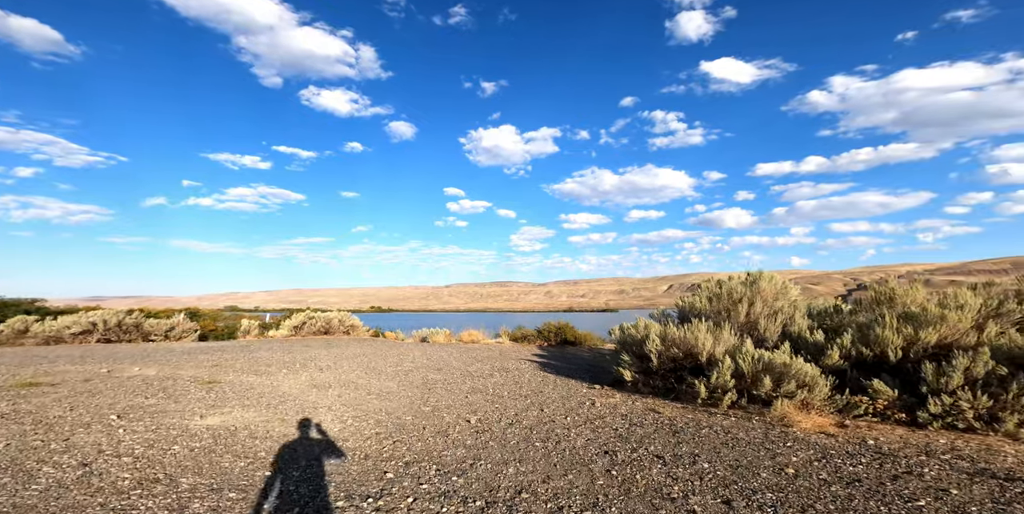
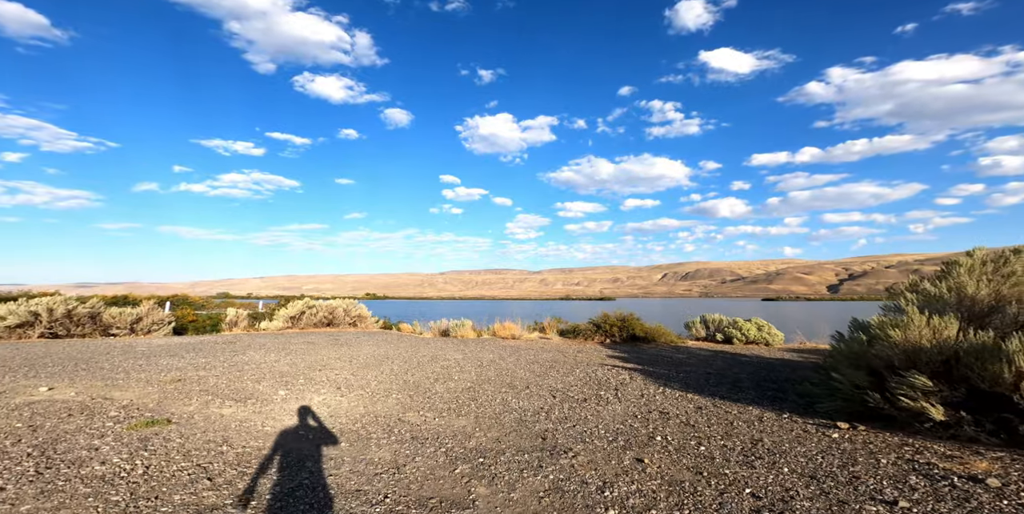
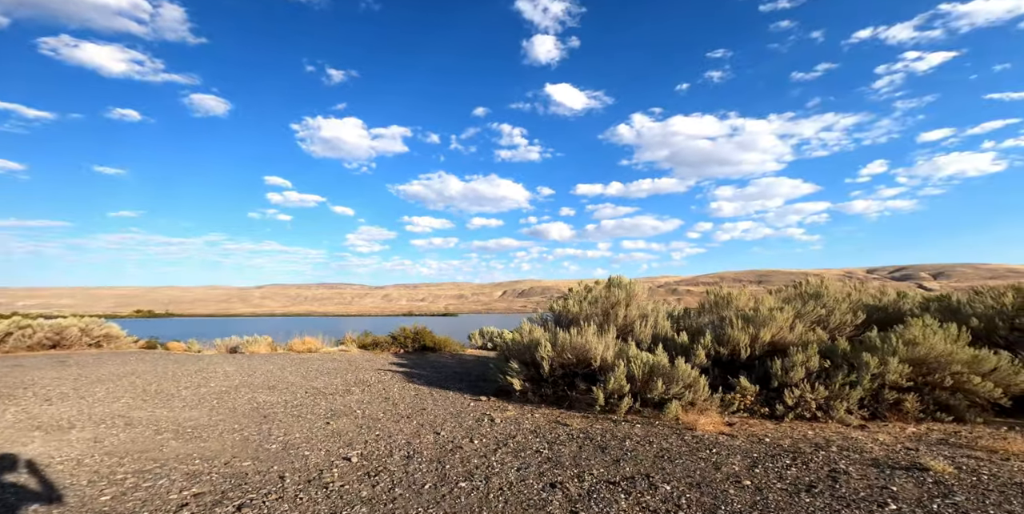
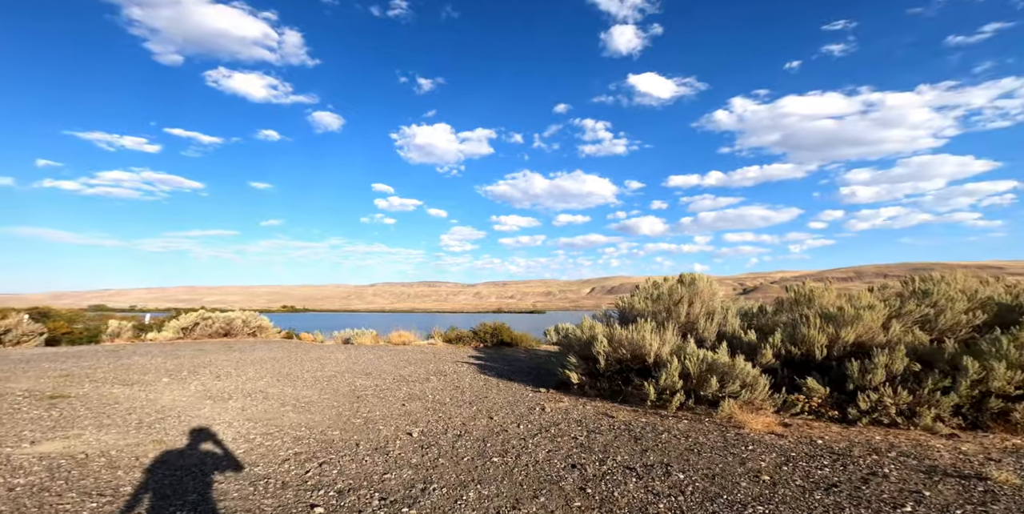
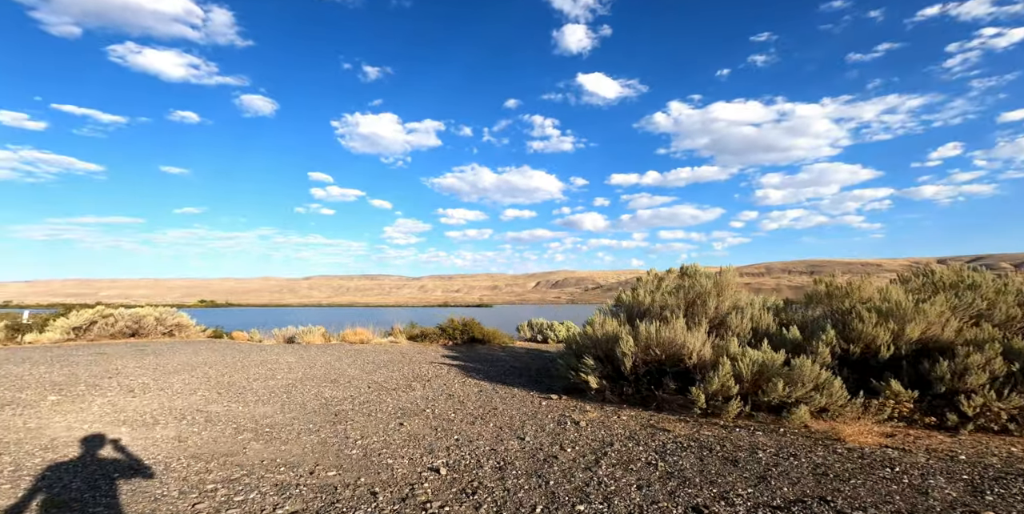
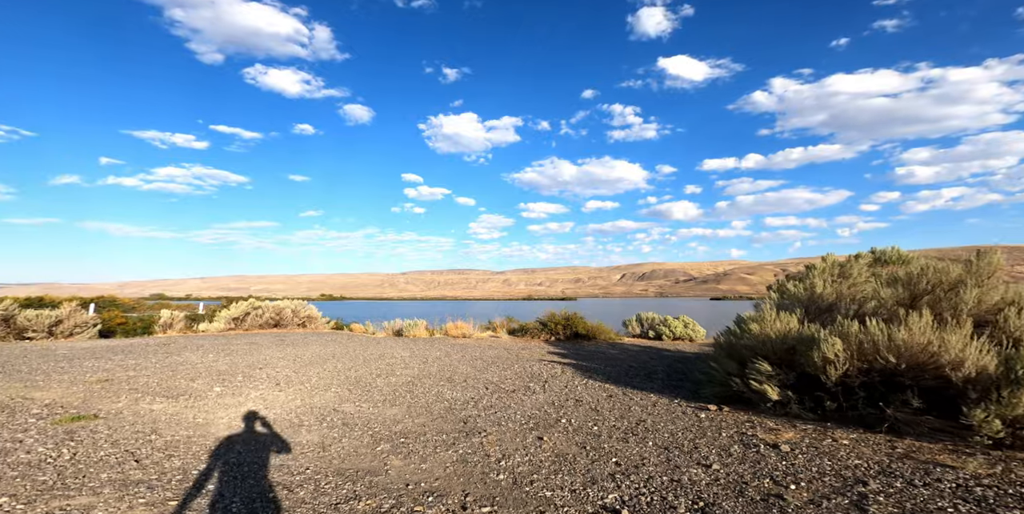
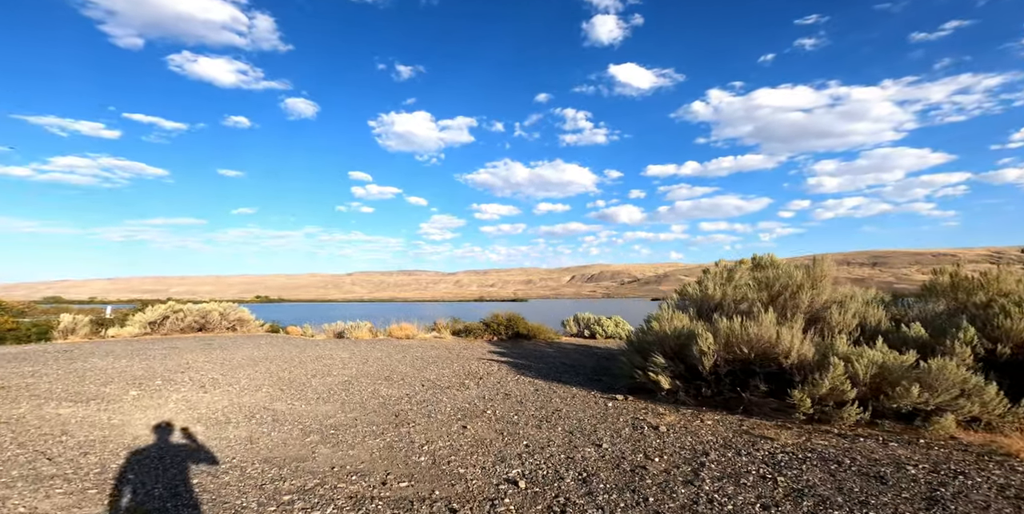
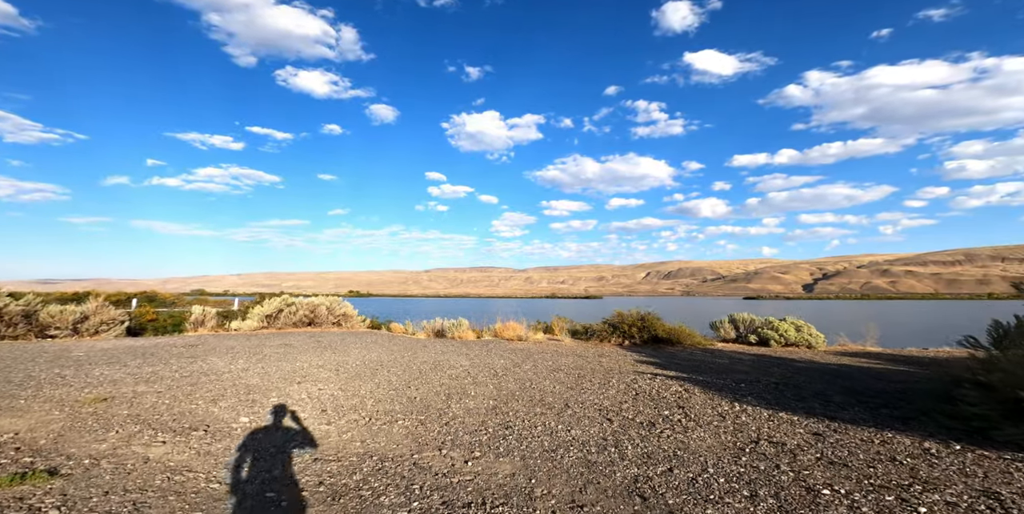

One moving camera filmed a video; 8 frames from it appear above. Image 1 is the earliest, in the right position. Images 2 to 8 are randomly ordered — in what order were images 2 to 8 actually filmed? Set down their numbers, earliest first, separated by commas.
4, 3, 5, 7, 6, 2, 8
